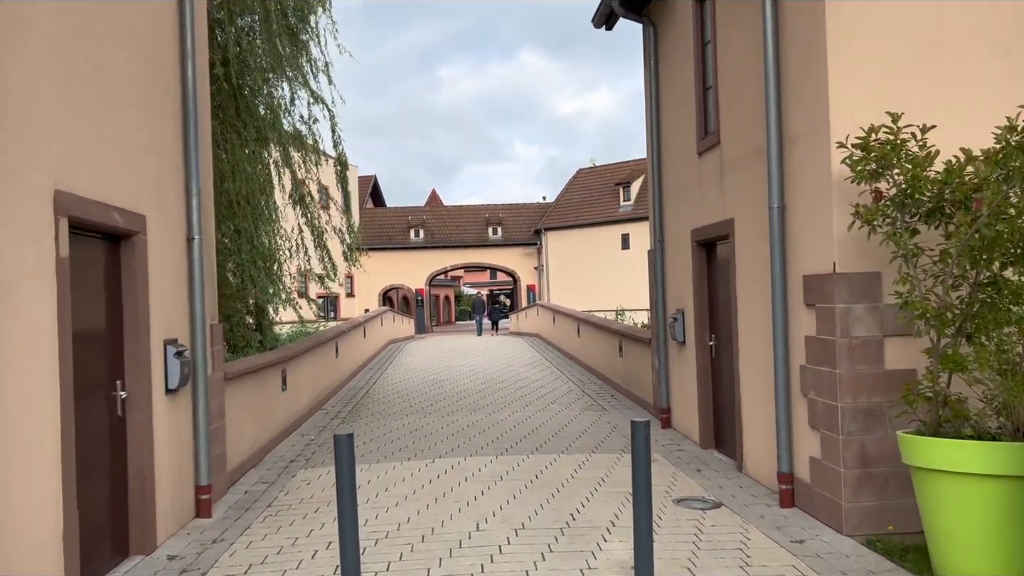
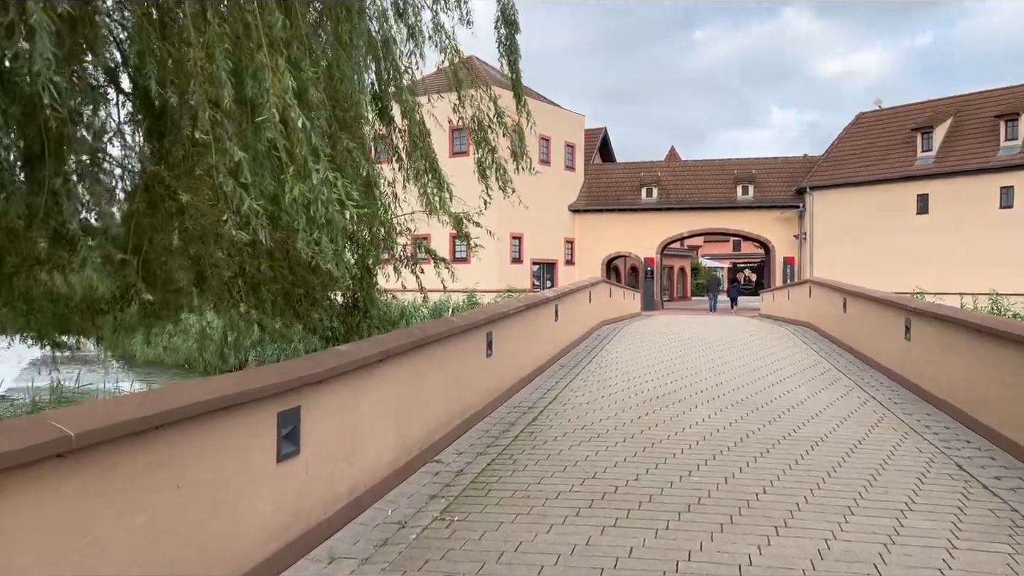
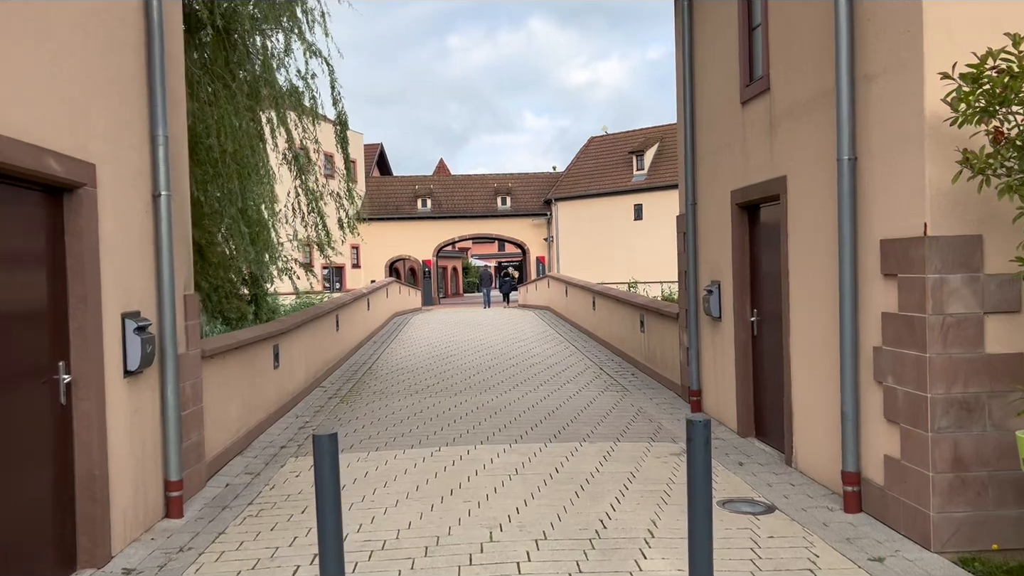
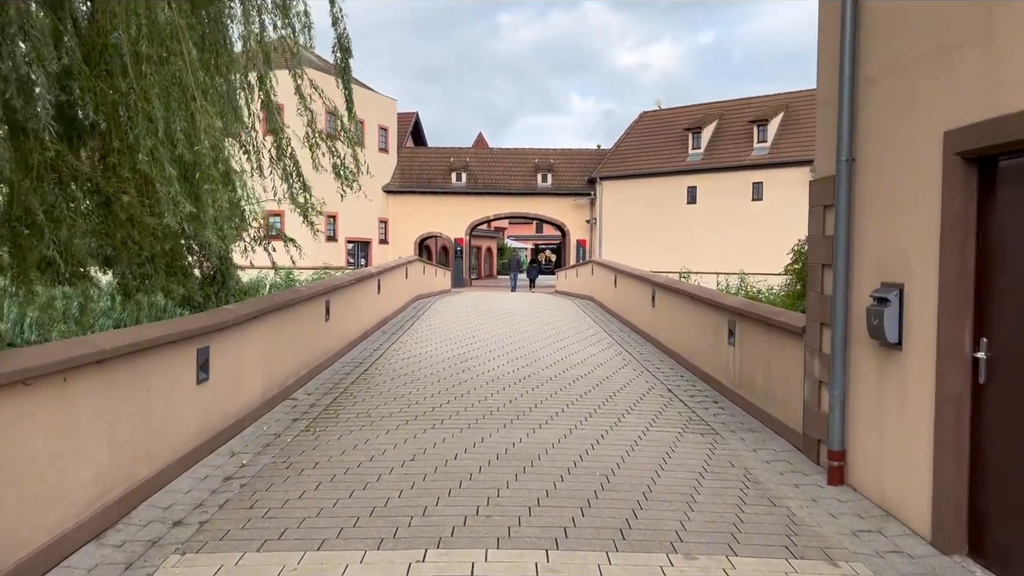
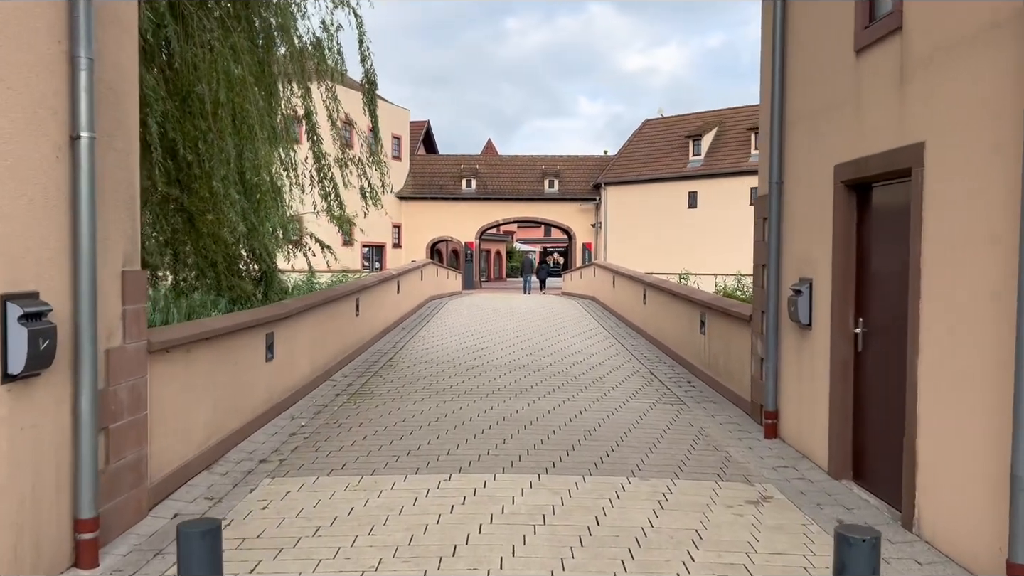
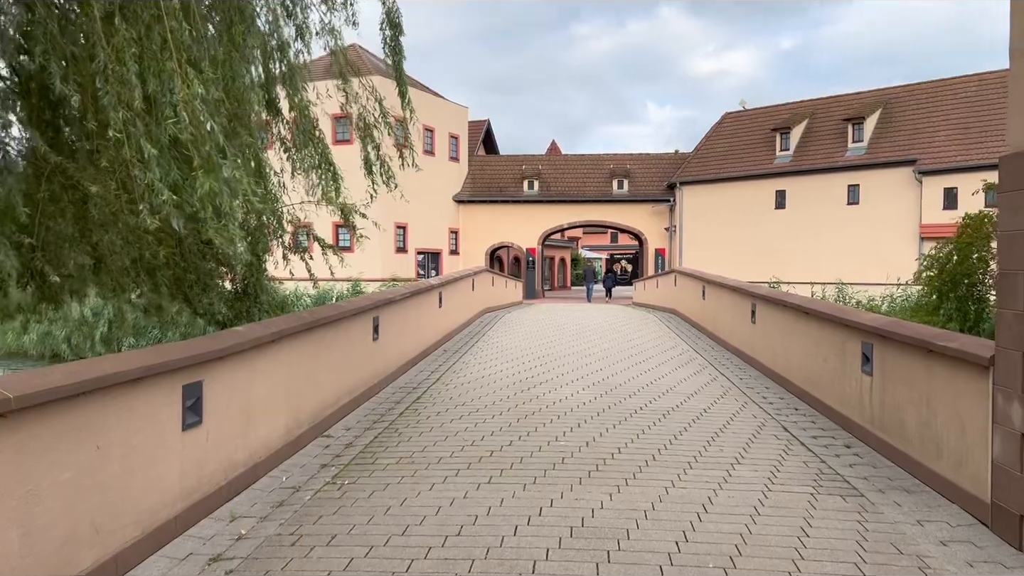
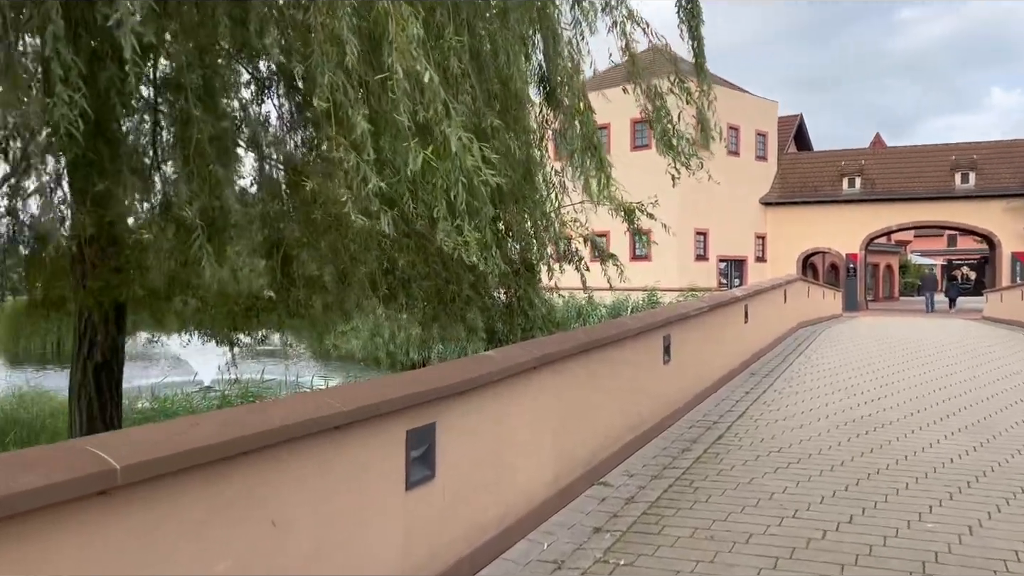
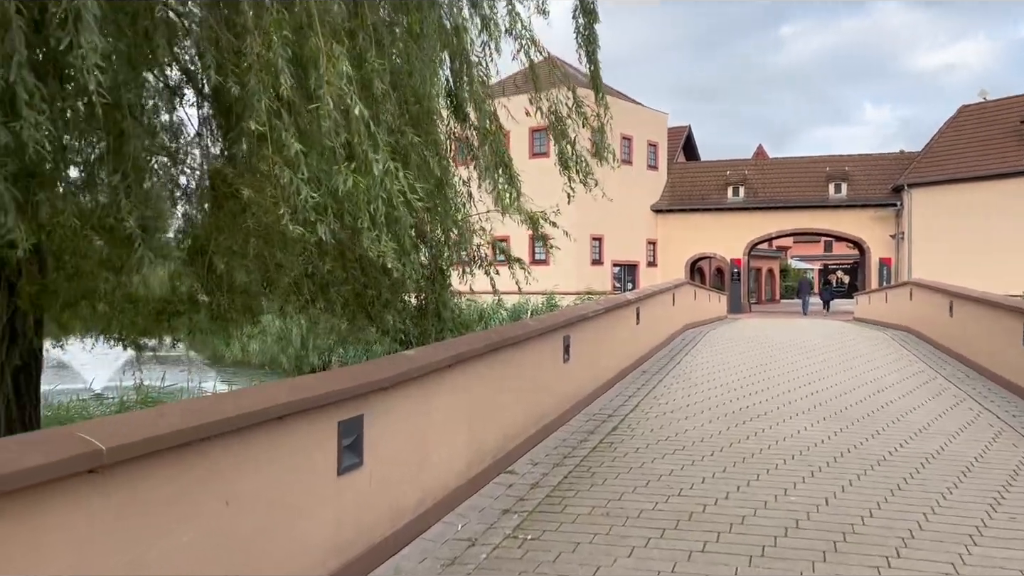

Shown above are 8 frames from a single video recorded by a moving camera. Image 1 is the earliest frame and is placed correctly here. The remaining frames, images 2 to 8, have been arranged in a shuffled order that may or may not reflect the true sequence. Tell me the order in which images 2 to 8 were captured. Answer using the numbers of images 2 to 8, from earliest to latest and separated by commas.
3, 5, 4, 6, 2, 8, 7
